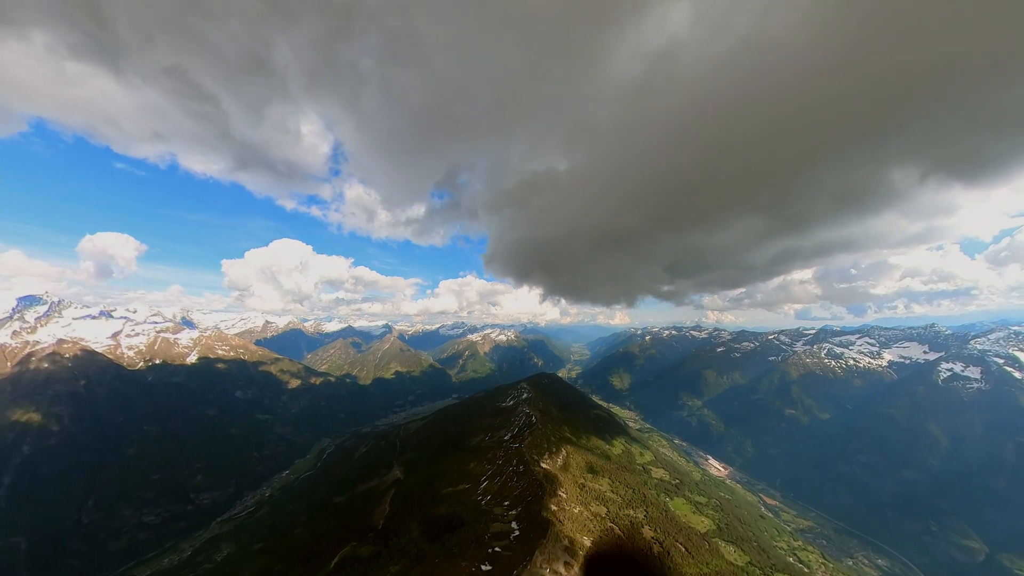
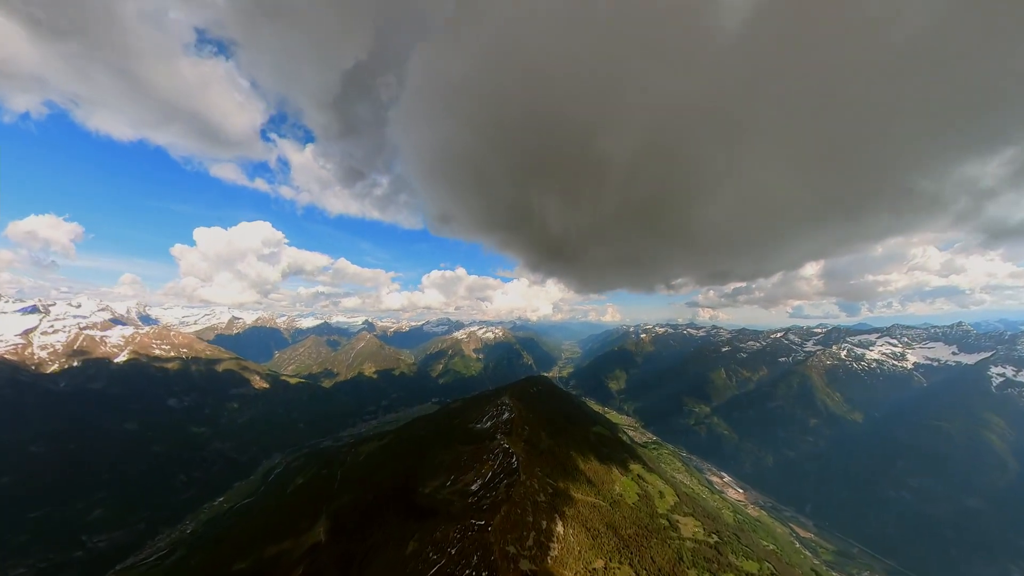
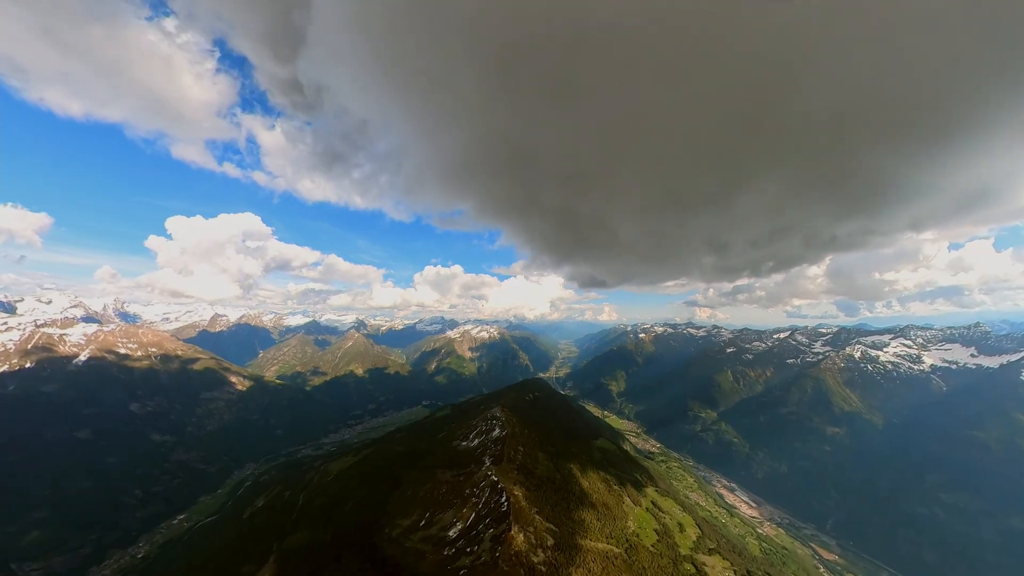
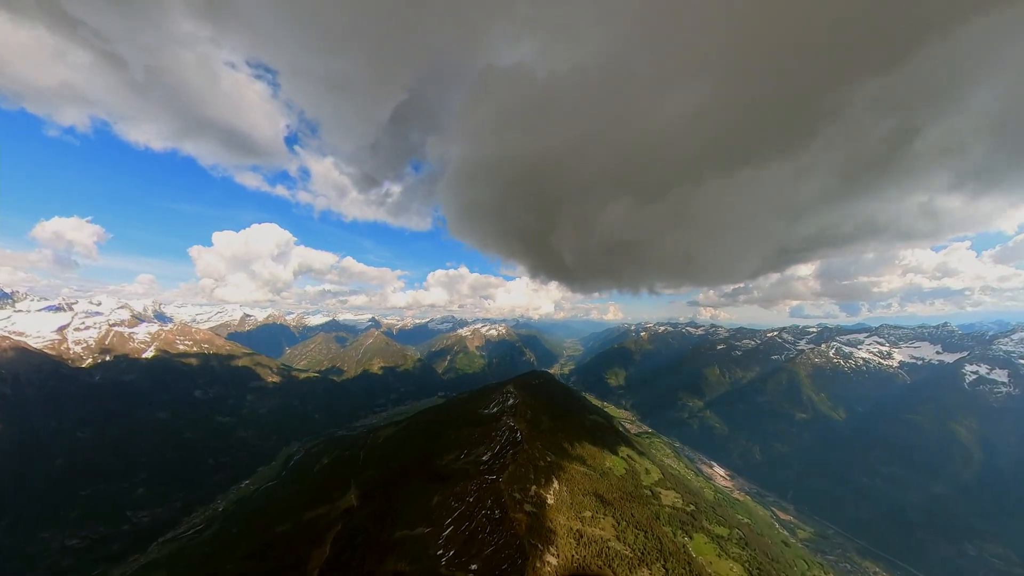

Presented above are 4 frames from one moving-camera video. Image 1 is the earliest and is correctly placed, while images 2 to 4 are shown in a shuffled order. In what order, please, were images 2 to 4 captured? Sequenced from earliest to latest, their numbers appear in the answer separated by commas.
4, 2, 3
